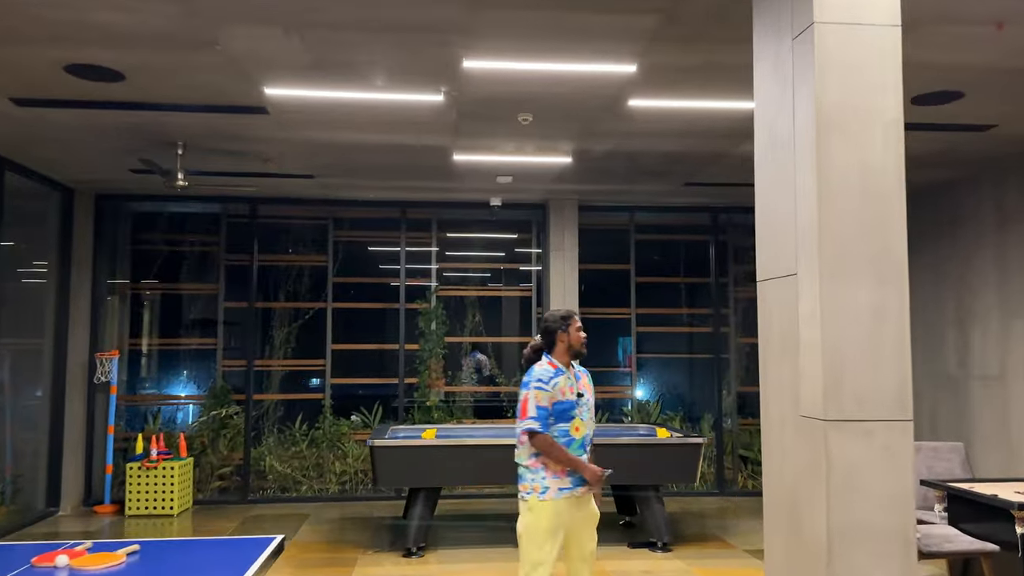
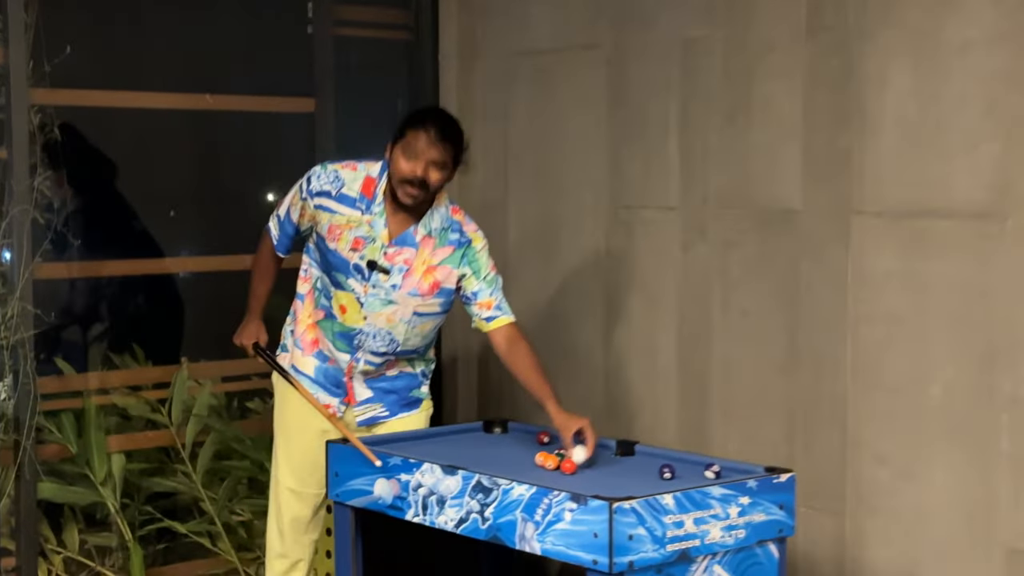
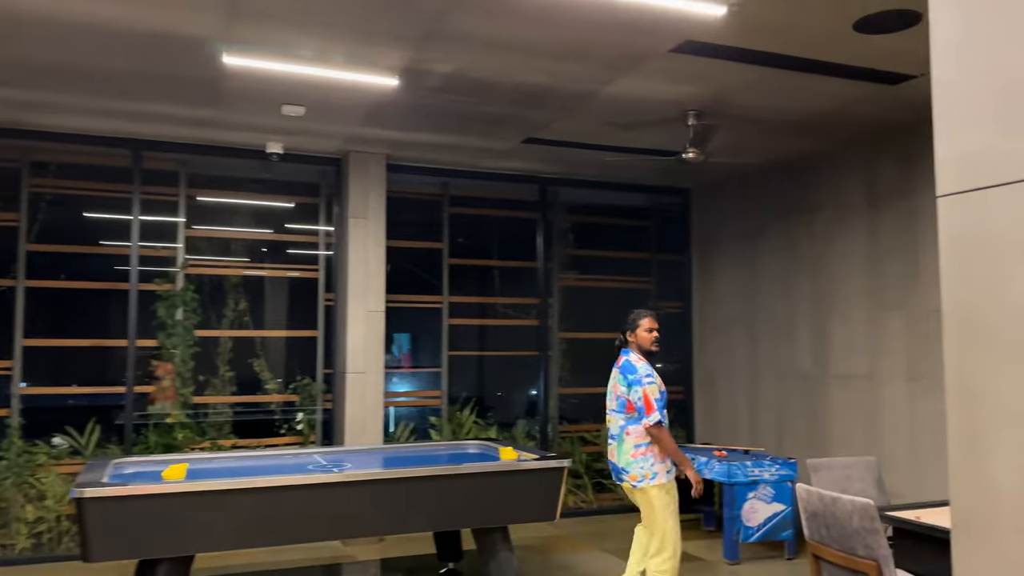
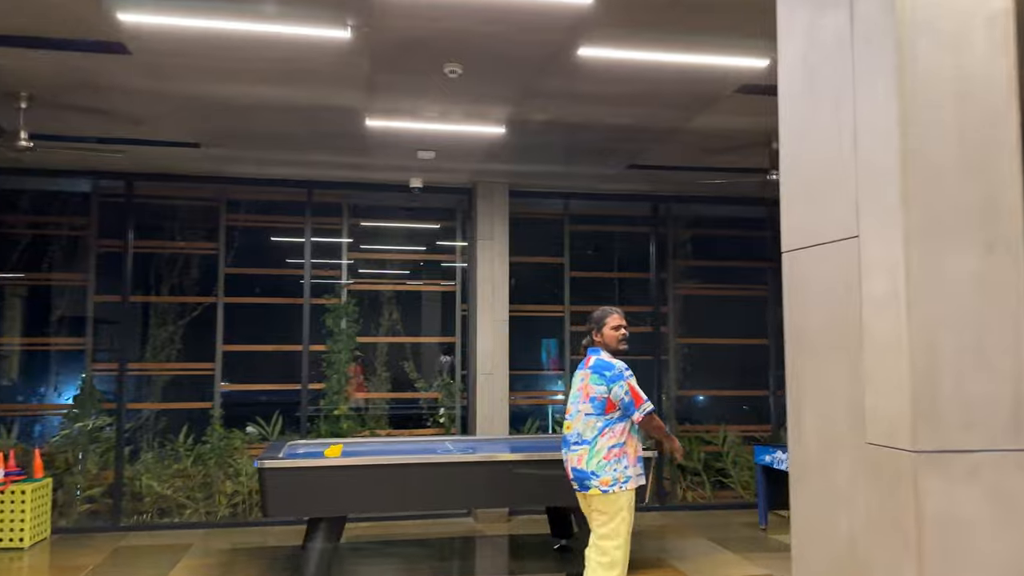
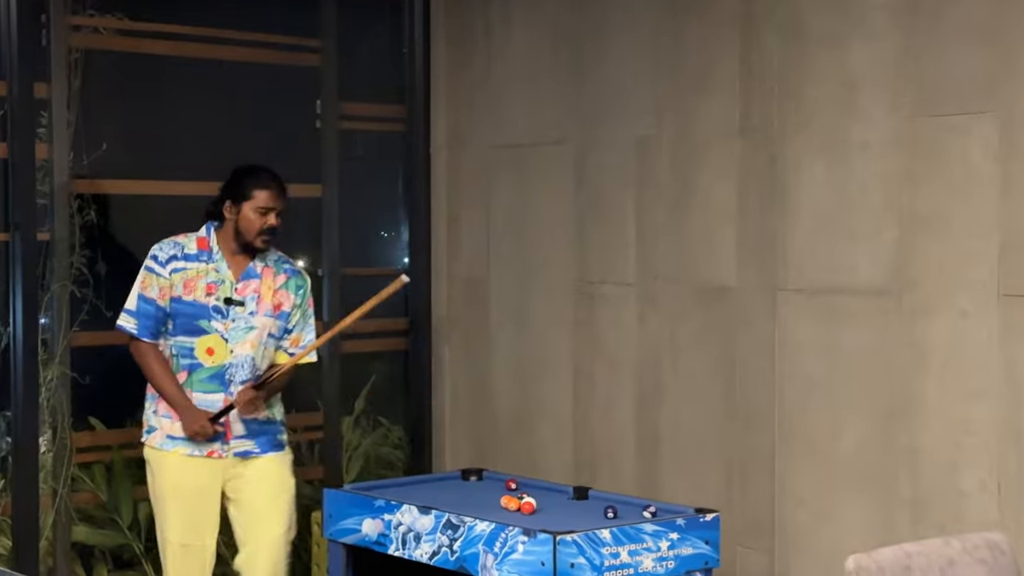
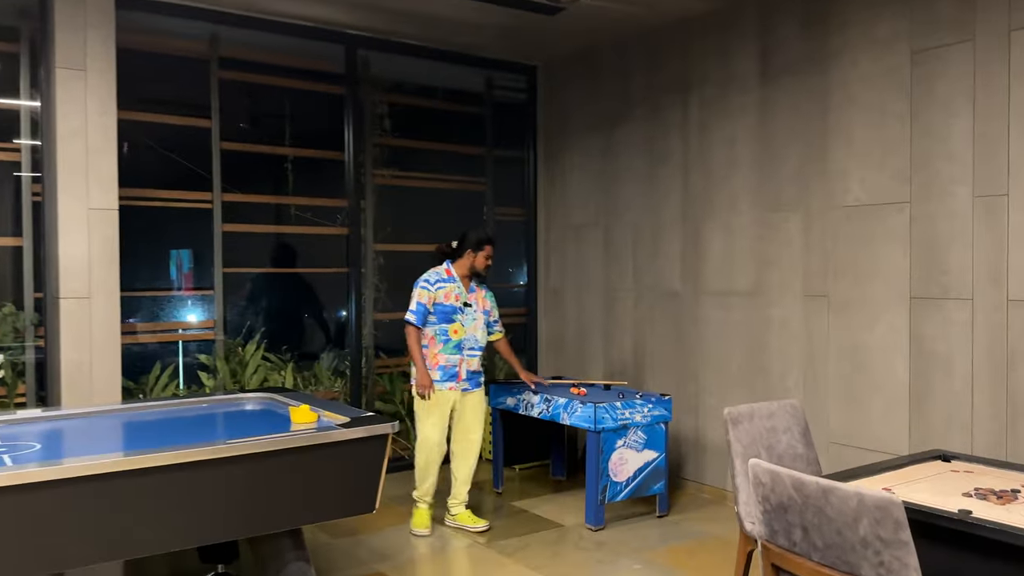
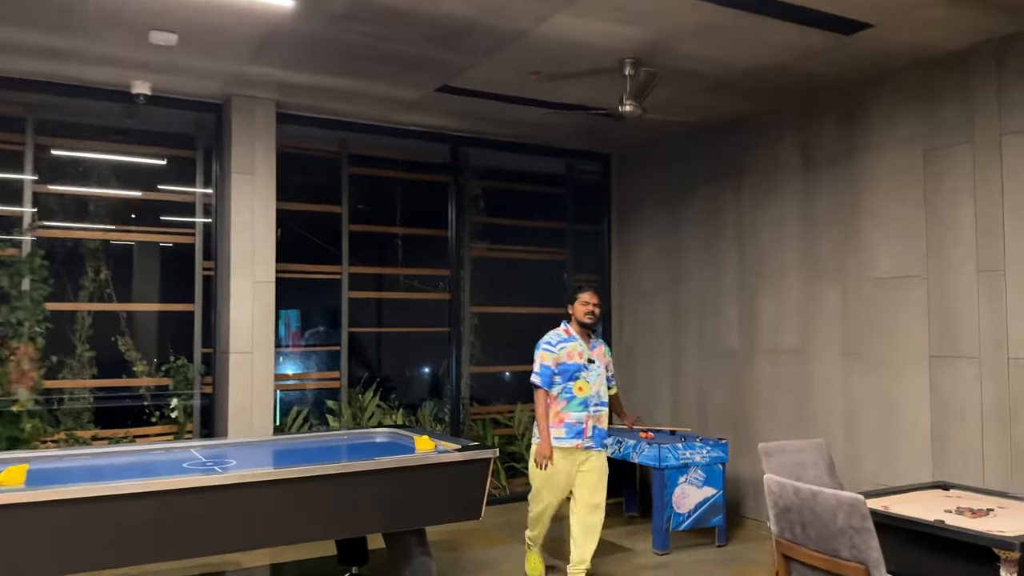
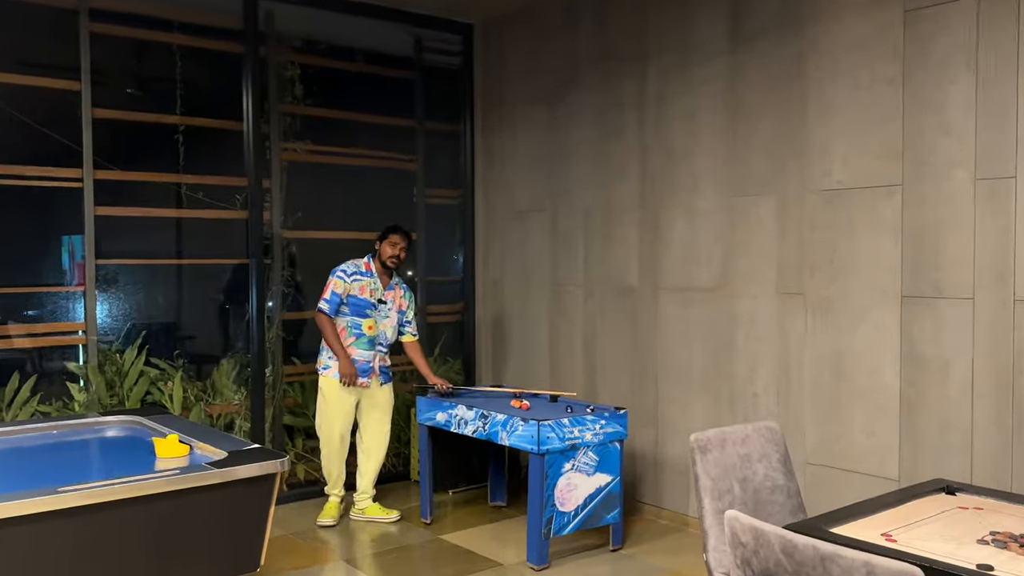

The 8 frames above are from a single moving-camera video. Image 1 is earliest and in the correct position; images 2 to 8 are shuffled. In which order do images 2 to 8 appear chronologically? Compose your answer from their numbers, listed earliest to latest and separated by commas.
4, 3, 7, 6, 8, 5, 2
